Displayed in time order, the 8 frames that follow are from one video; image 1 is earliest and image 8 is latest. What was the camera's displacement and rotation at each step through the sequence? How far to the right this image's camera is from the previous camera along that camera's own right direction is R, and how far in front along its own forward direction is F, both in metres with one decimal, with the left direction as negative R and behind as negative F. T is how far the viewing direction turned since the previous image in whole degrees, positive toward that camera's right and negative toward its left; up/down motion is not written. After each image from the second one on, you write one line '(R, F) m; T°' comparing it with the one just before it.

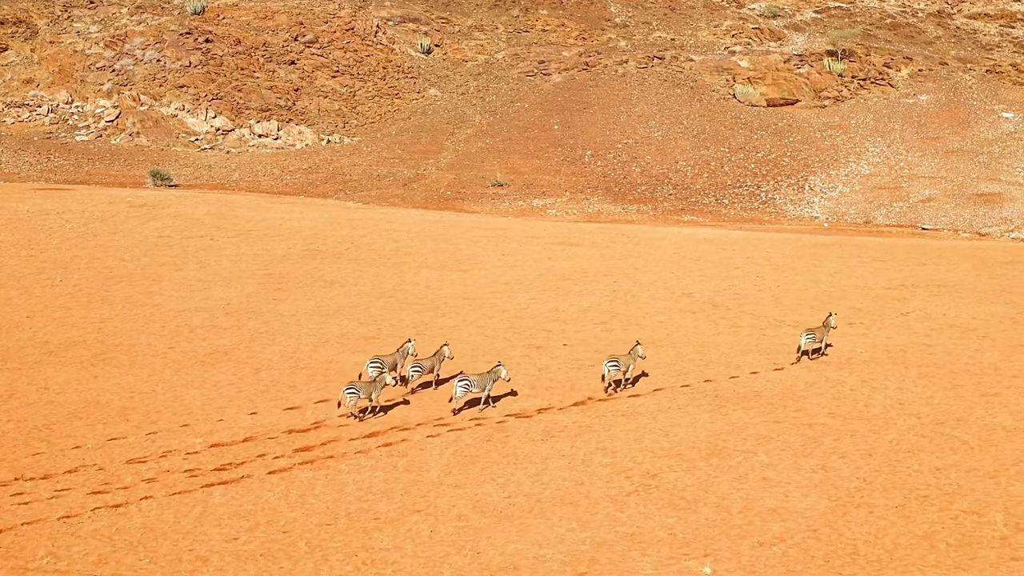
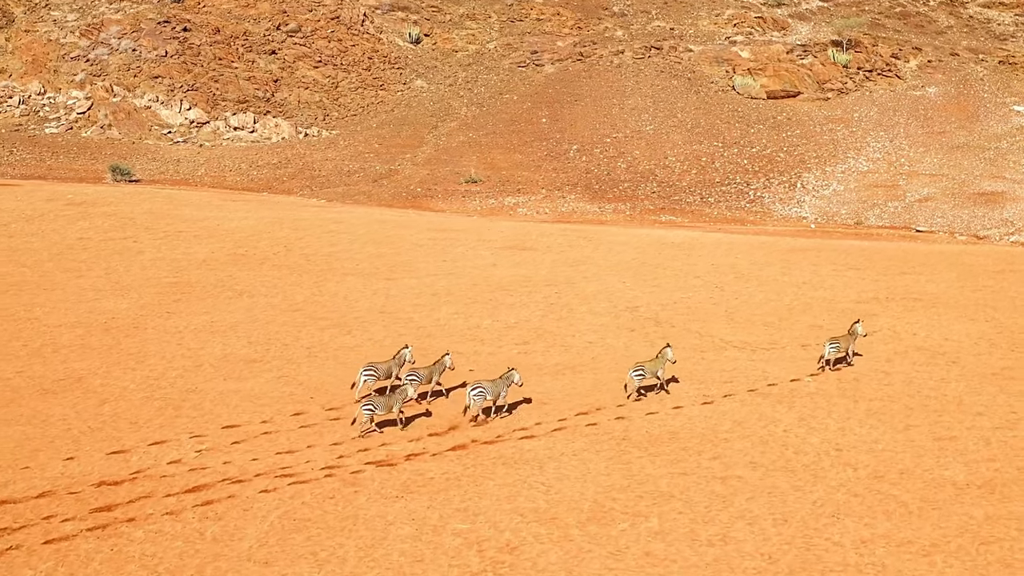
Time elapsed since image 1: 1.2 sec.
(+1.3, +1.8) m; -1°
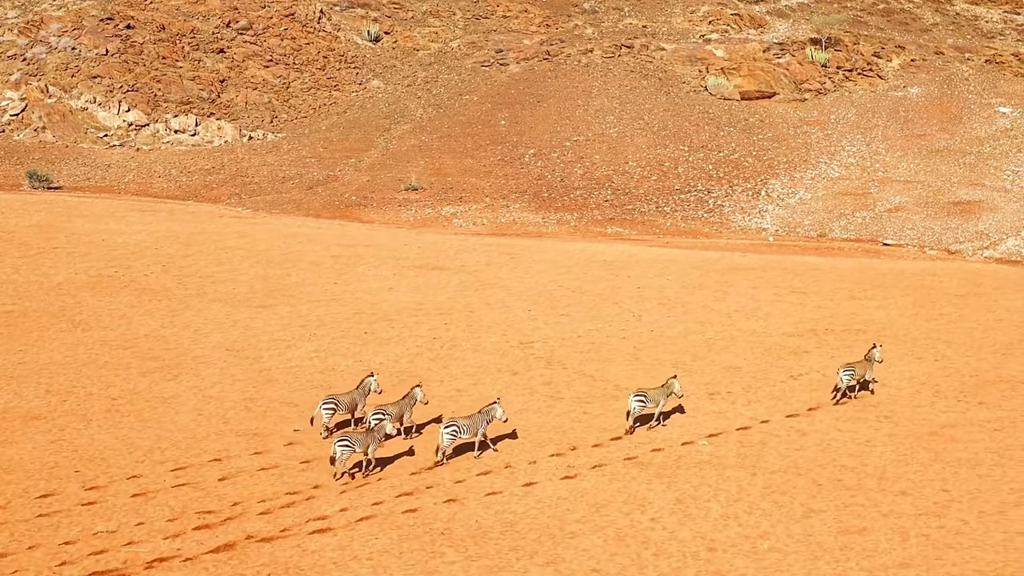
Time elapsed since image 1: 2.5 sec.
(+1.5, +2.3) m; 0°
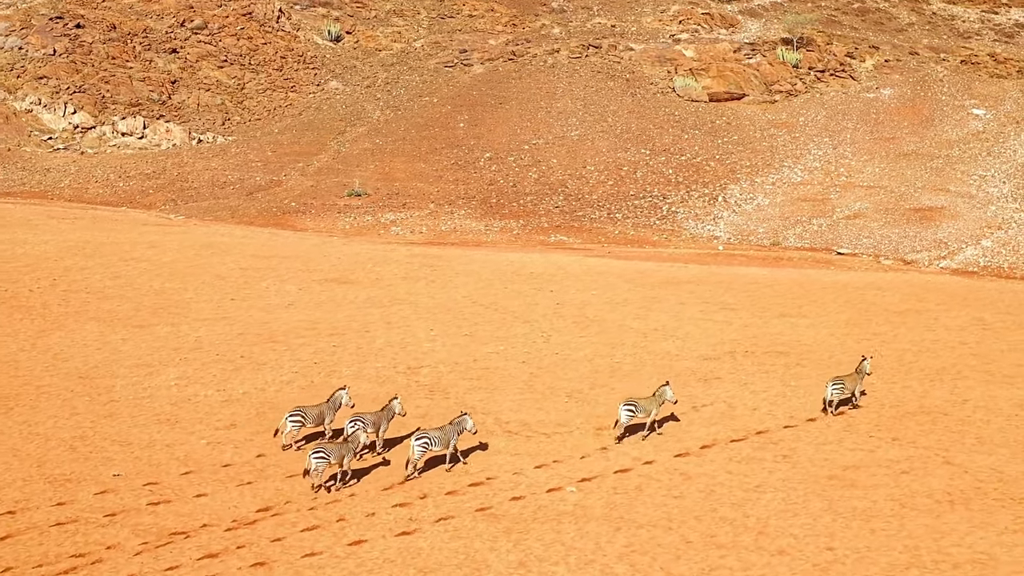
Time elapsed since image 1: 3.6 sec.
(+1.2, +1.1) m; 0°
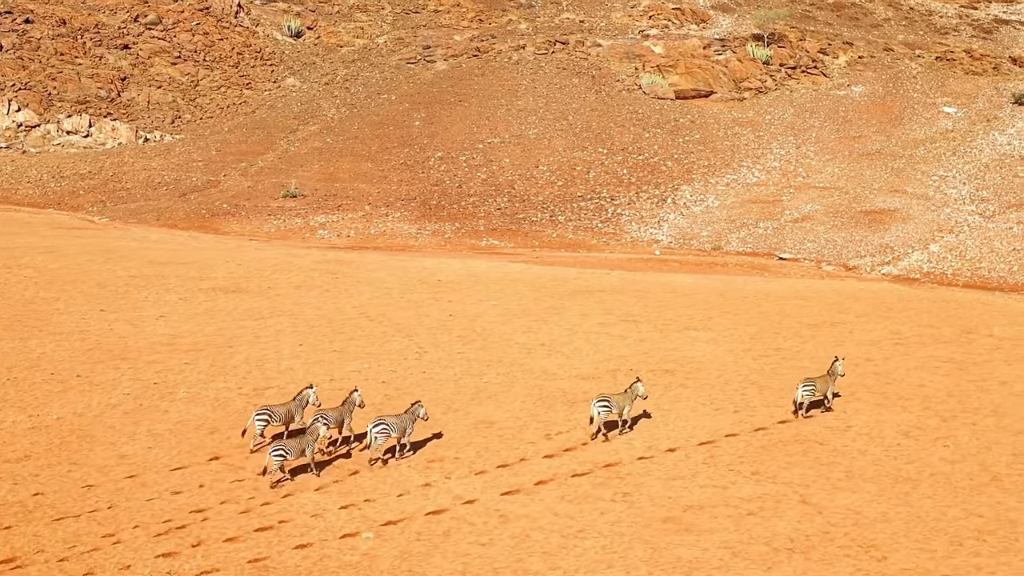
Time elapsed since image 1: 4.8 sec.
(+1.5, +1.0) m; 0°
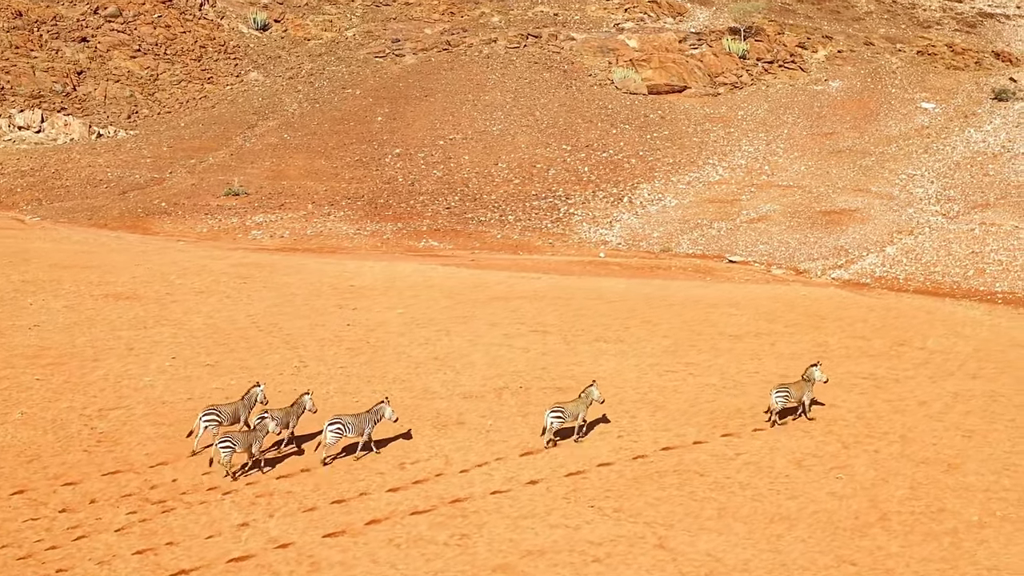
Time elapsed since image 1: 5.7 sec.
(+1.2, +1.0) m; 0°
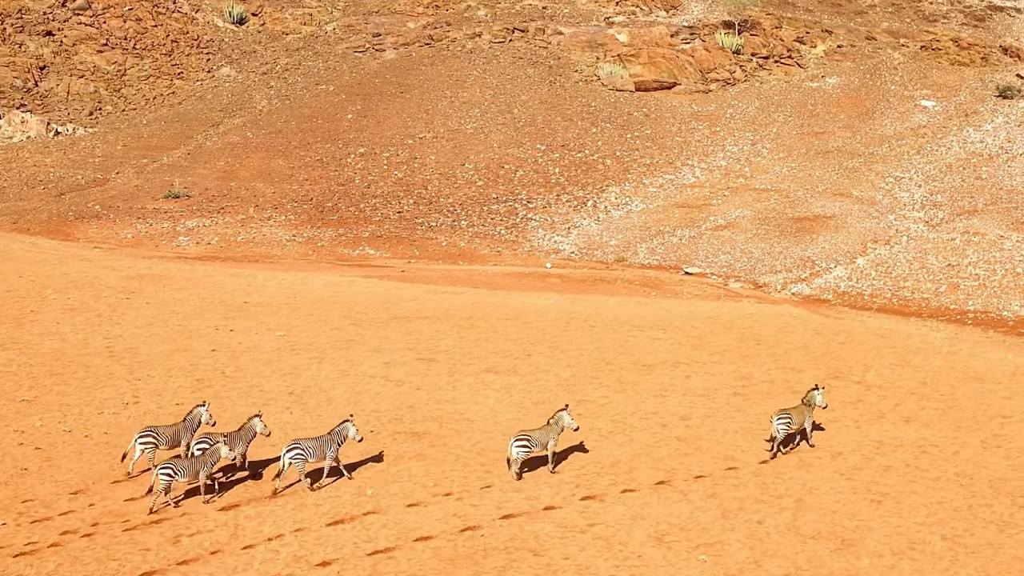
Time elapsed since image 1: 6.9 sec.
(+1.5, +1.7) m; -1°
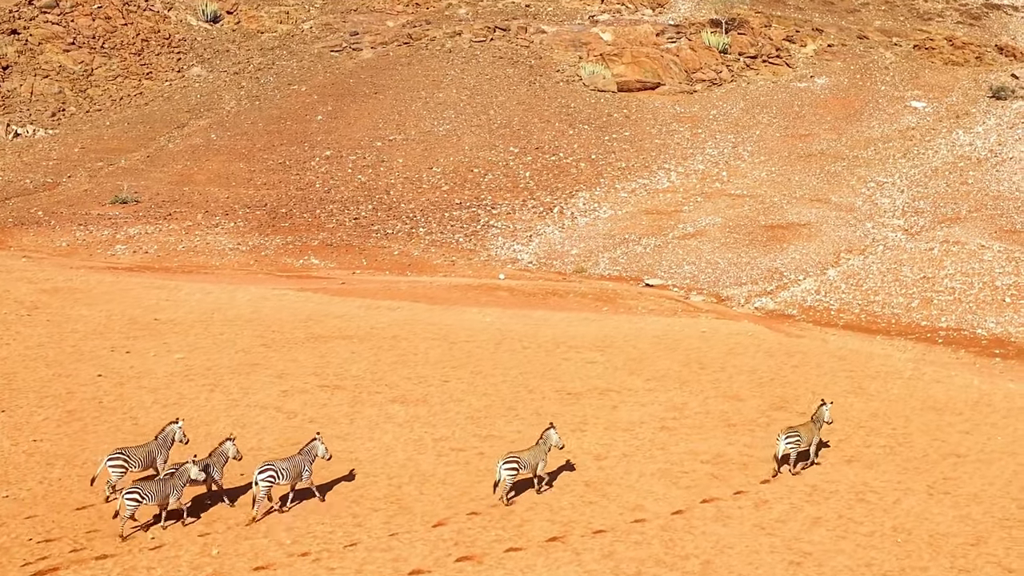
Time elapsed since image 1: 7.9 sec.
(+0.9, +1.2) m; 0°
